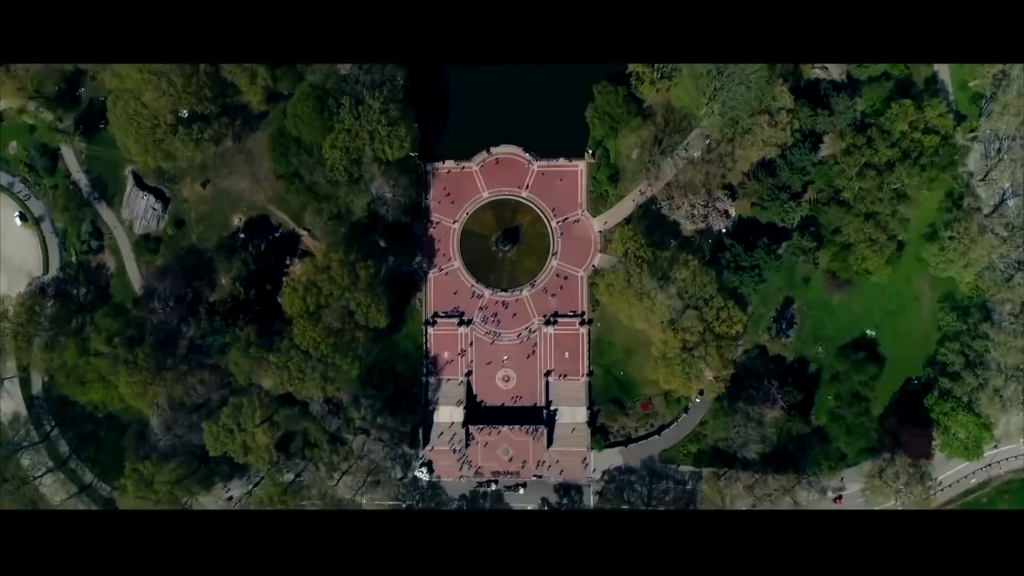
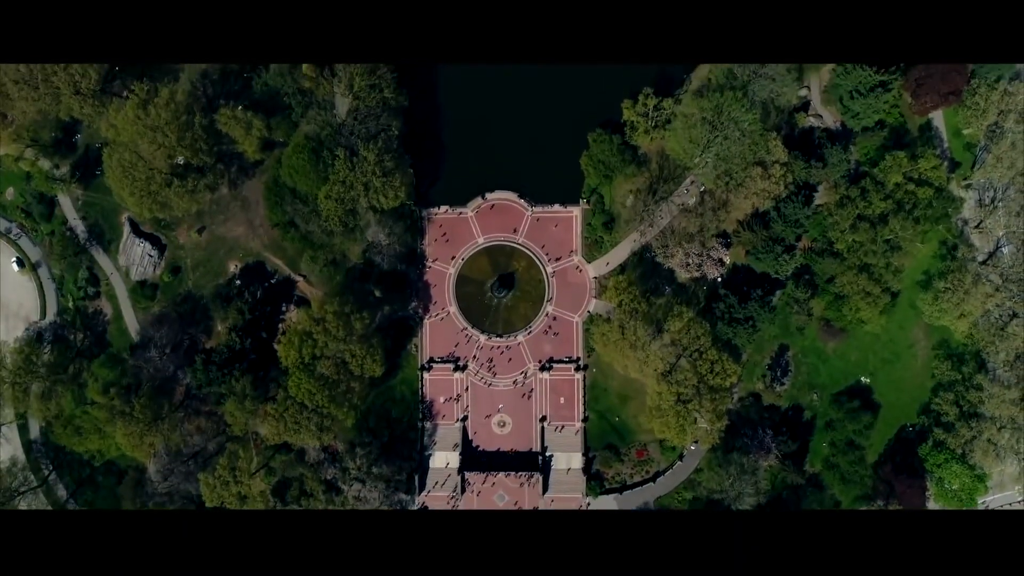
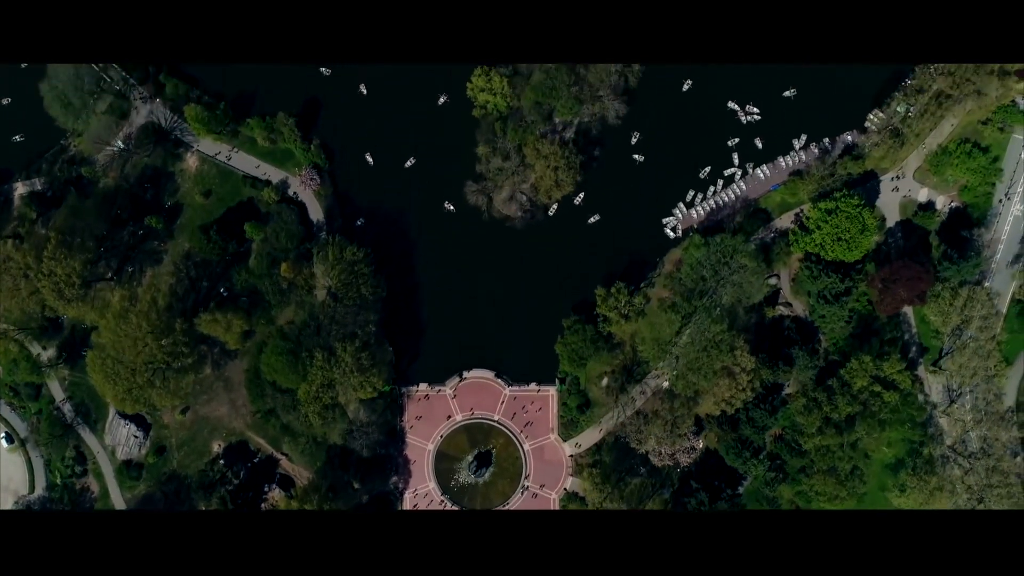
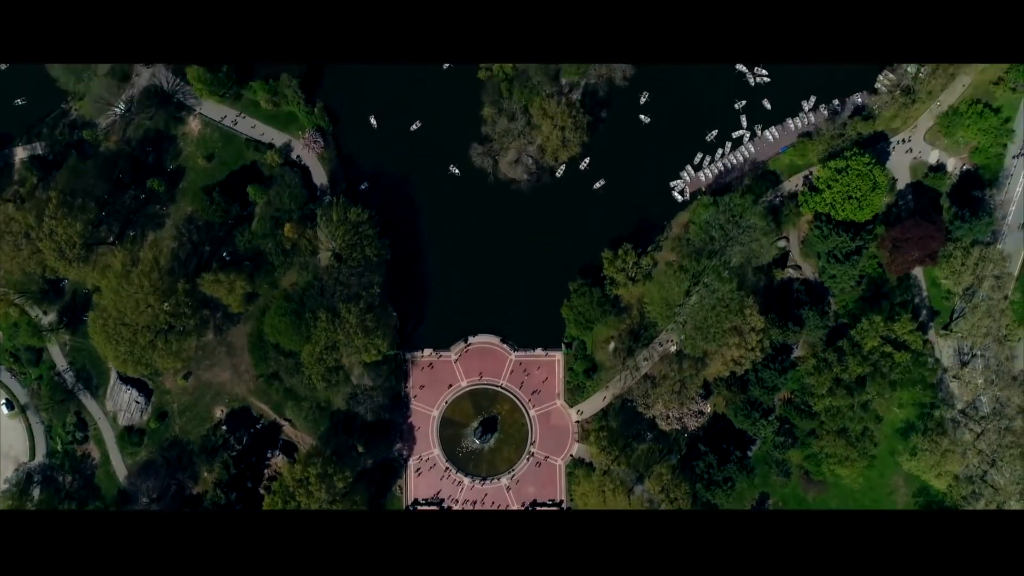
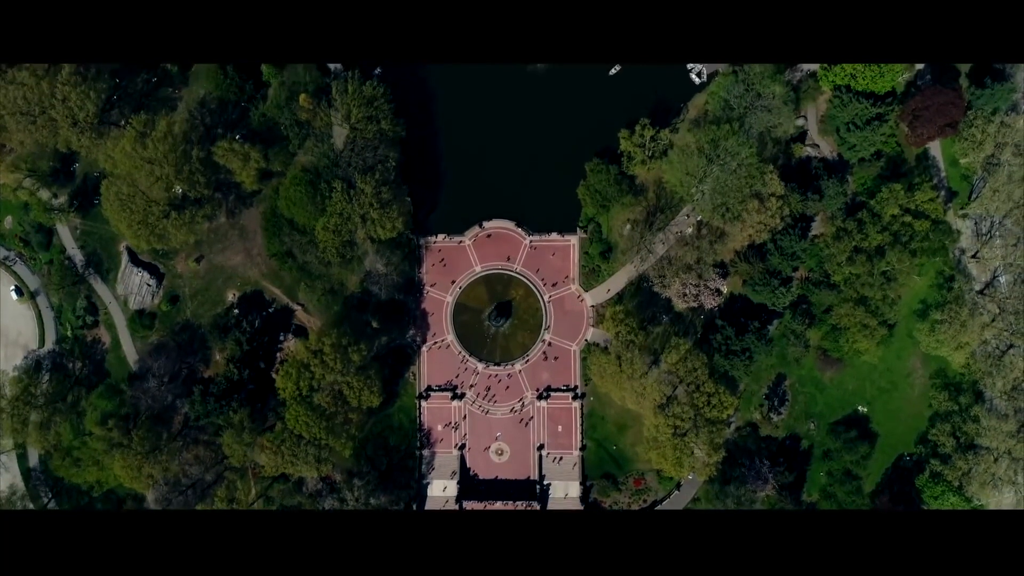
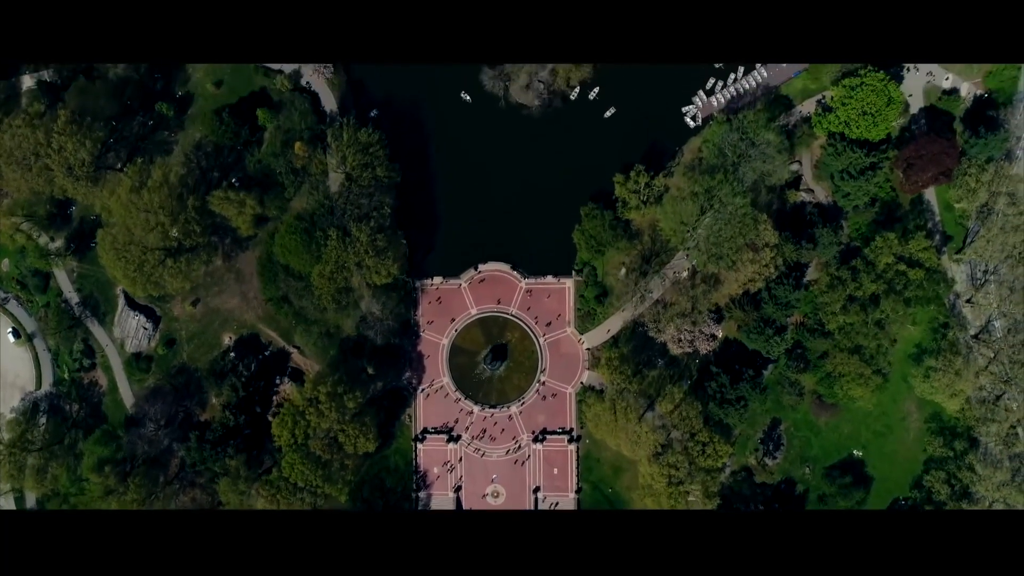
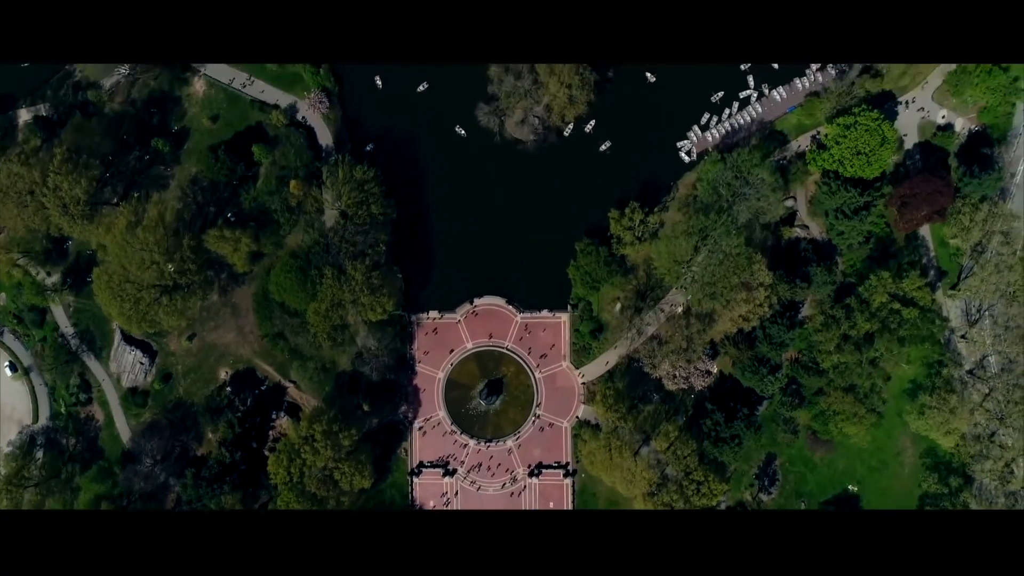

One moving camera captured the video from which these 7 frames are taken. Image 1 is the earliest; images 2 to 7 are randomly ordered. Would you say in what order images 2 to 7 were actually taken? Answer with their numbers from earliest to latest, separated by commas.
2, 5, 6, 7, 4, 3
